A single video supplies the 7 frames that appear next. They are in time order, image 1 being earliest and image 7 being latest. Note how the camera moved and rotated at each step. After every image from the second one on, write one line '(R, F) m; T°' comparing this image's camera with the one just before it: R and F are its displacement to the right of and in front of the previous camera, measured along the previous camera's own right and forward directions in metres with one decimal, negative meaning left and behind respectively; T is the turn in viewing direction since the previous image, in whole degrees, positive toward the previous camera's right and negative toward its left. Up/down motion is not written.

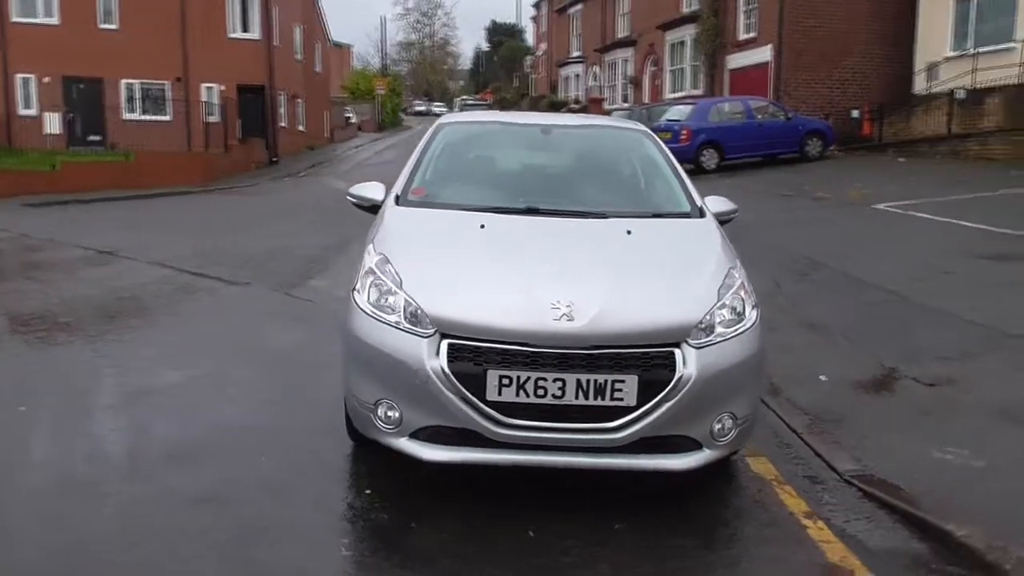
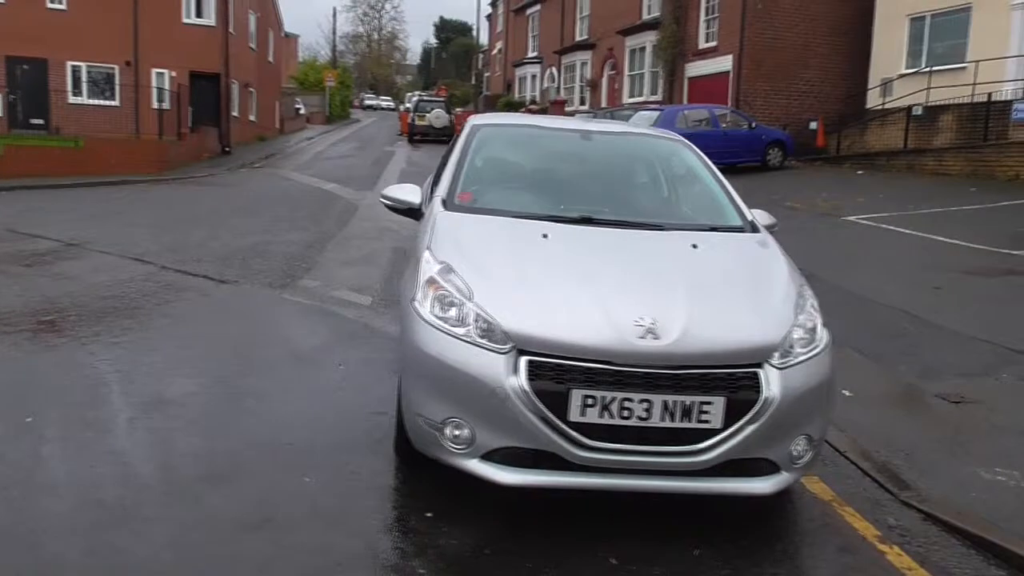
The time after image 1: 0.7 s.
(-0.6, +0.2) m; +4°
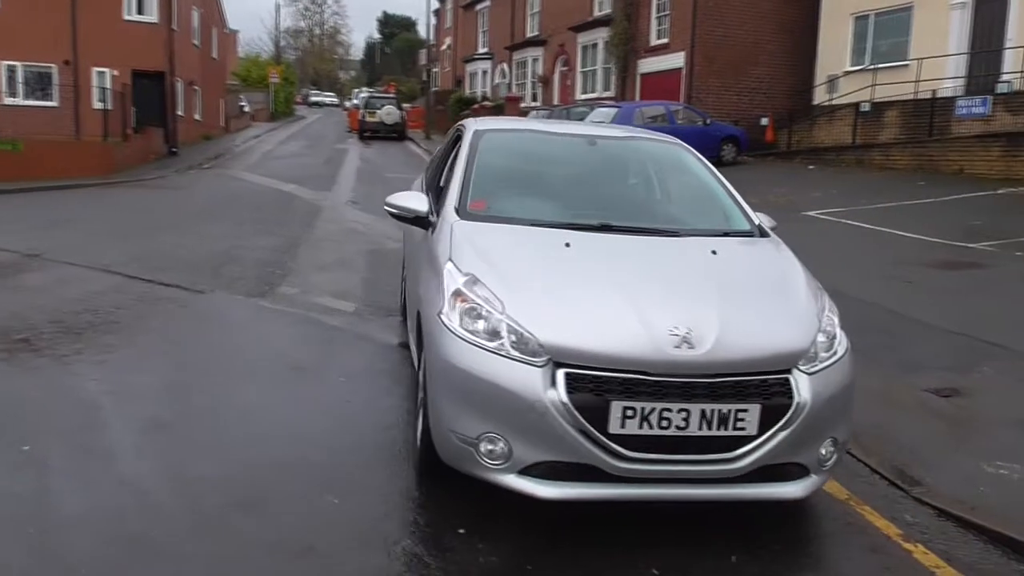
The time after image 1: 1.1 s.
(-0.4, 0.0) m; +4°
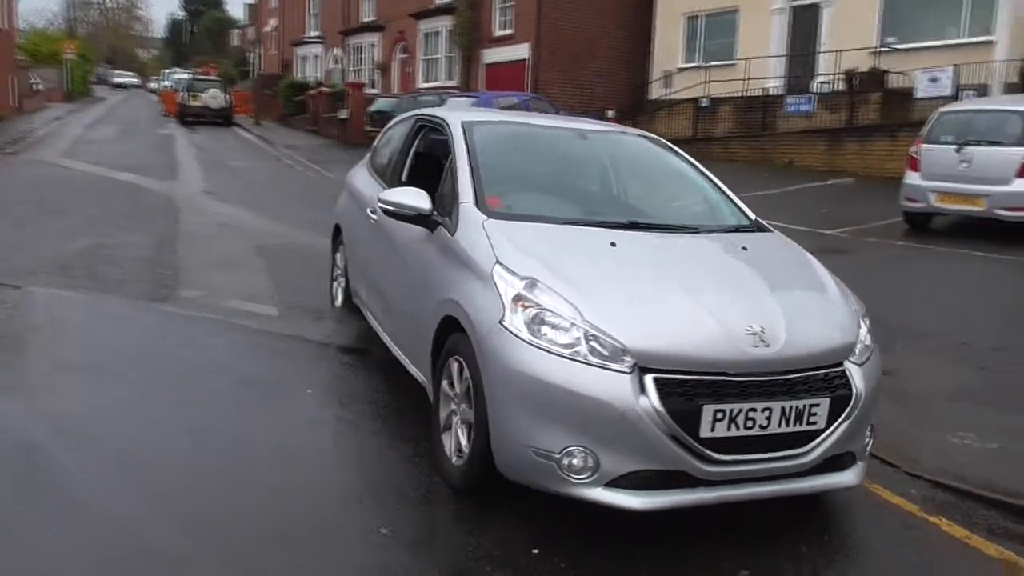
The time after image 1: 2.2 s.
(-1.1, +0.3) m; +13°
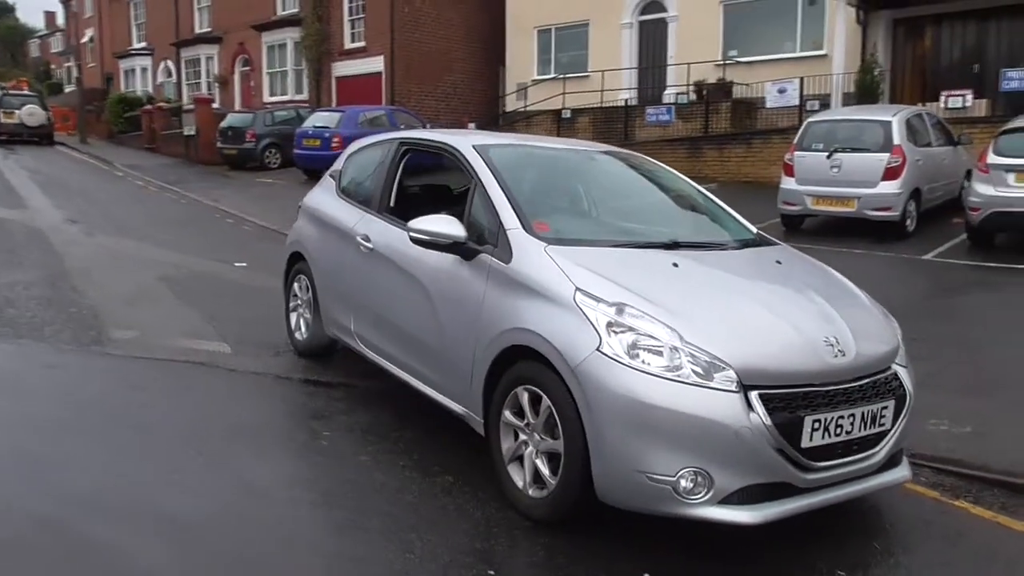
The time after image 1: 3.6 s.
(-1.2, +0.2) m; +11°
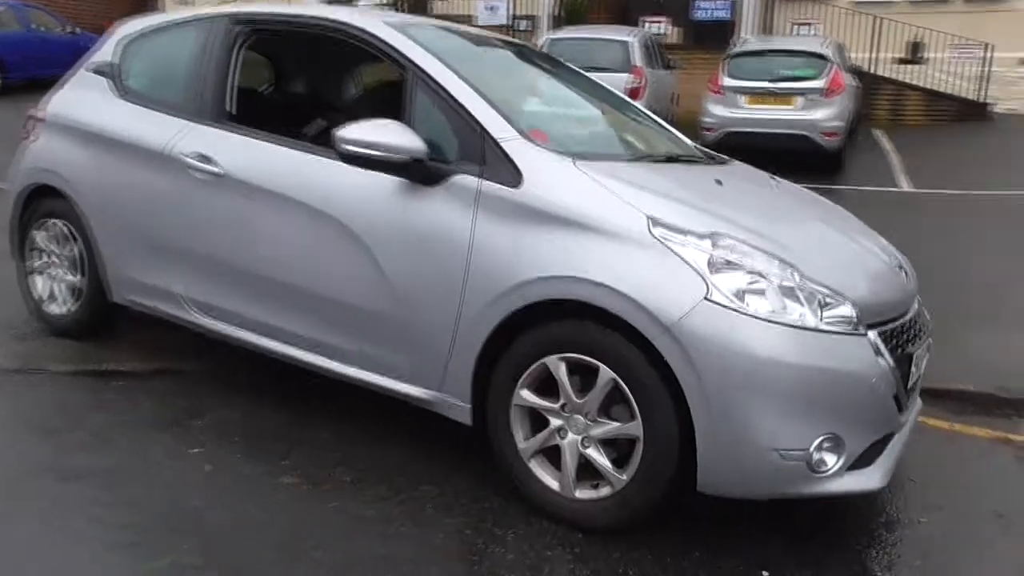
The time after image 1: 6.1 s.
(-1.3, +1.5) m; +24°
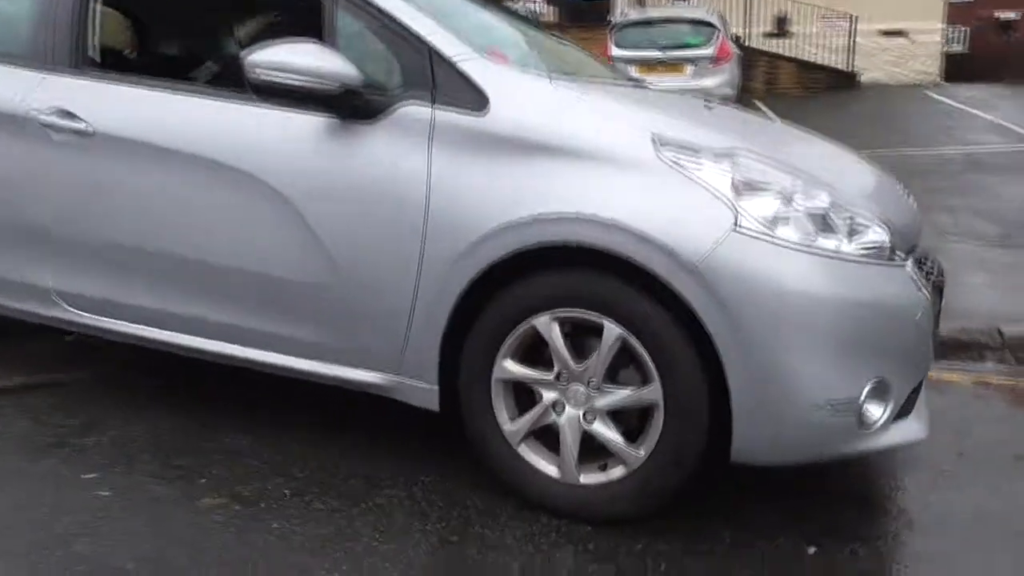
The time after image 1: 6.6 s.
(-0.3, +0.6) m; +8°
